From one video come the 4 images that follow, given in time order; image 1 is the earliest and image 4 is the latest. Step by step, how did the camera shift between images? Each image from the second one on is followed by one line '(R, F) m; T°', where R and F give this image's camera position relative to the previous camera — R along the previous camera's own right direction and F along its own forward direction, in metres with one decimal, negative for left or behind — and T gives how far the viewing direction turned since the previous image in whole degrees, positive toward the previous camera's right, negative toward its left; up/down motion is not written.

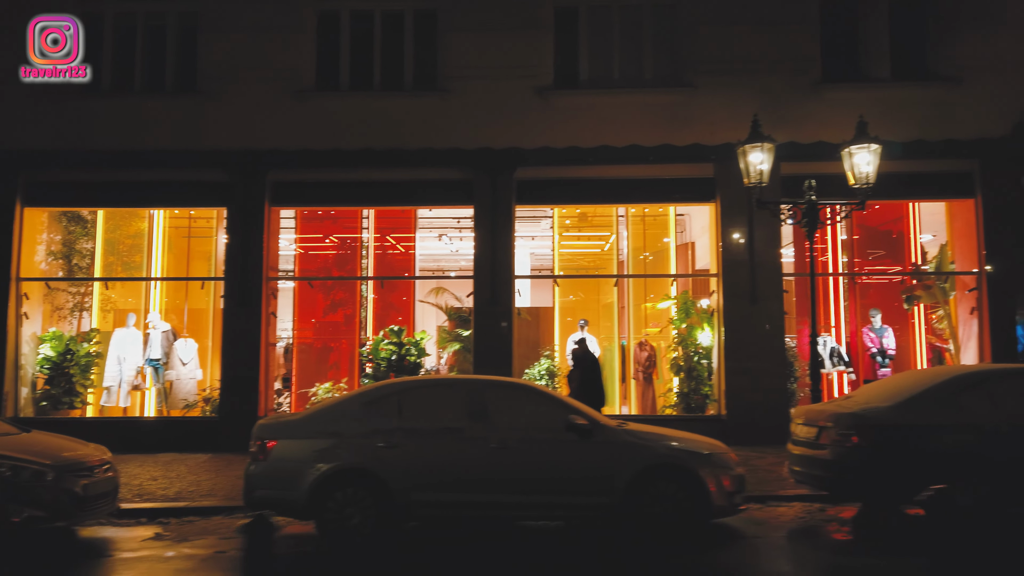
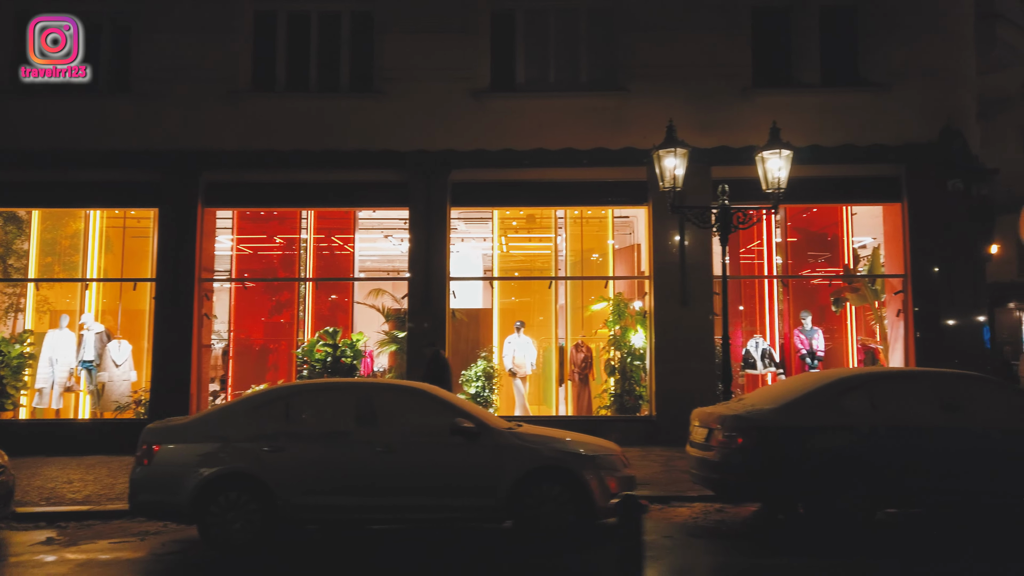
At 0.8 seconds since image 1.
(+0.8, -0.1) m; +1°
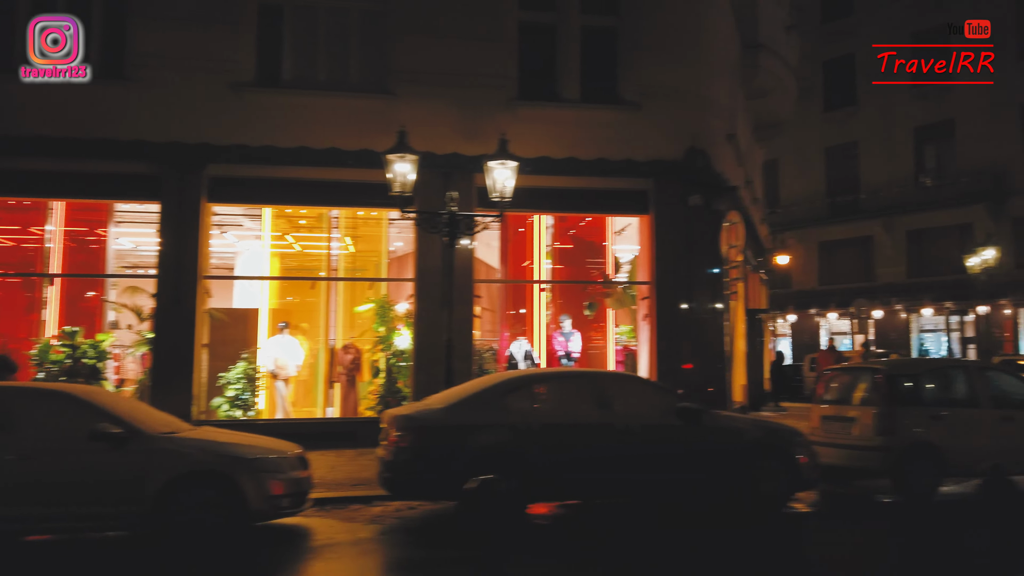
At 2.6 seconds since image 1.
(+1.8, -0.3) m; +10°
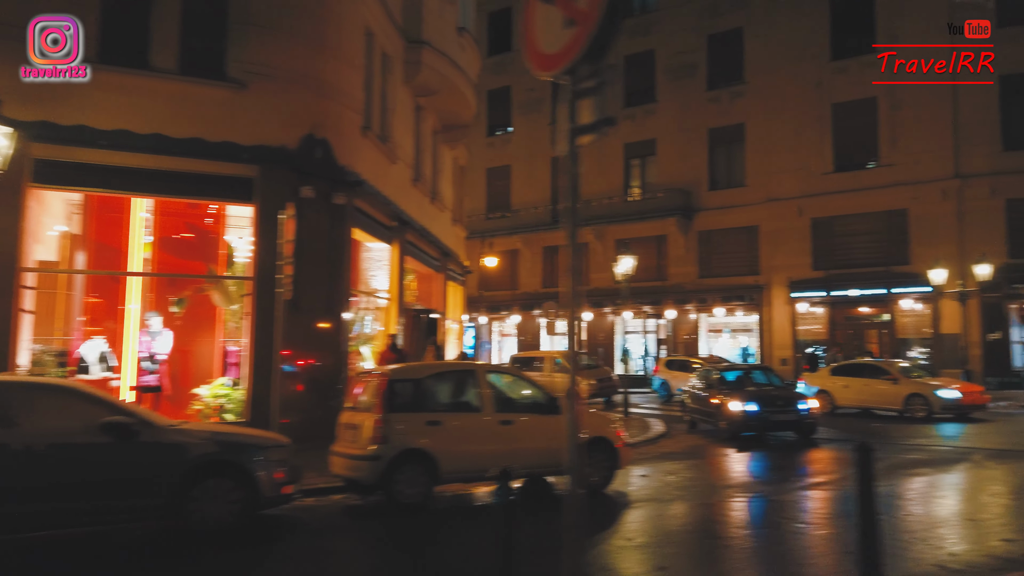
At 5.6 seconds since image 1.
(+3.1, +0.3) m; +16°
